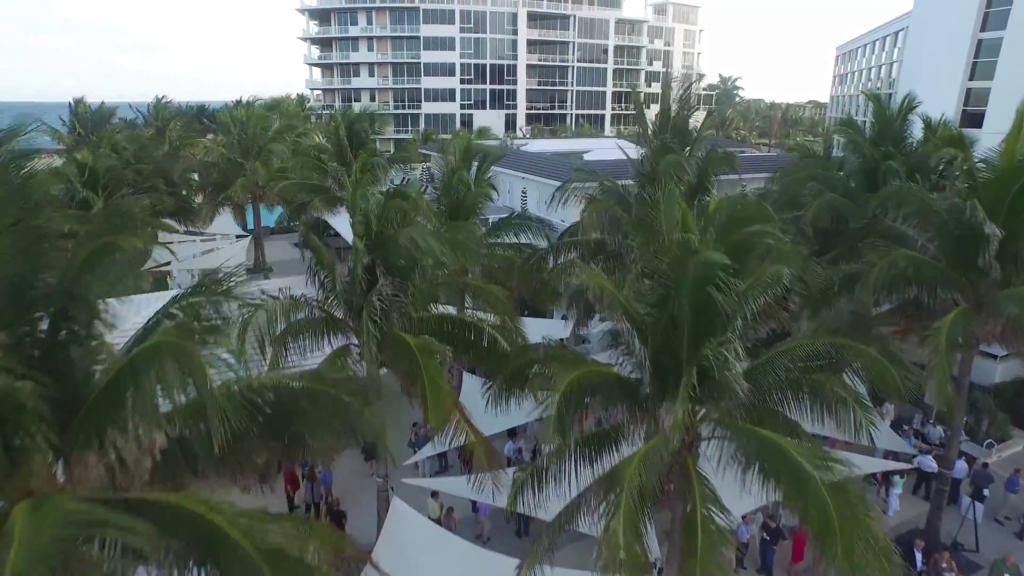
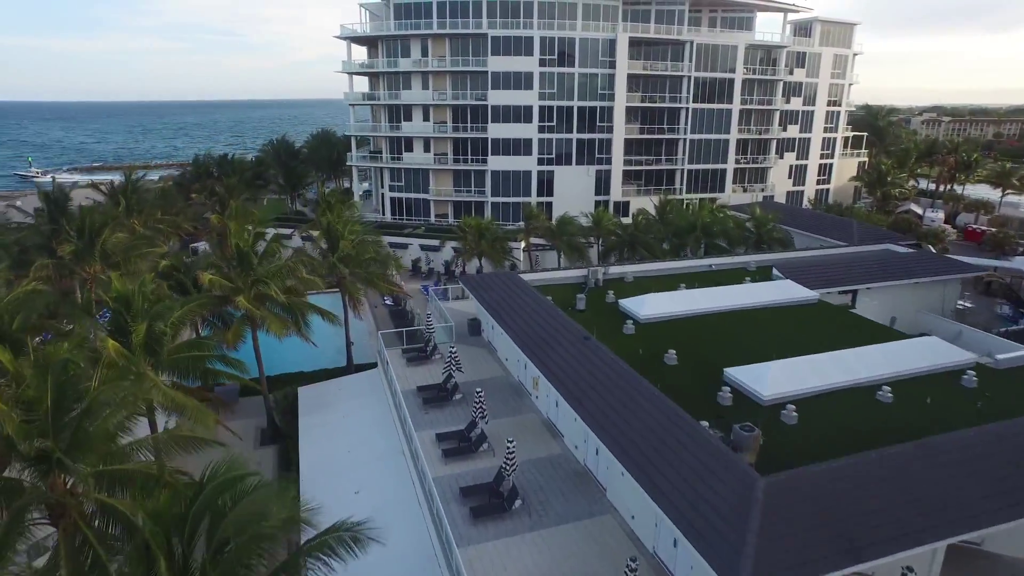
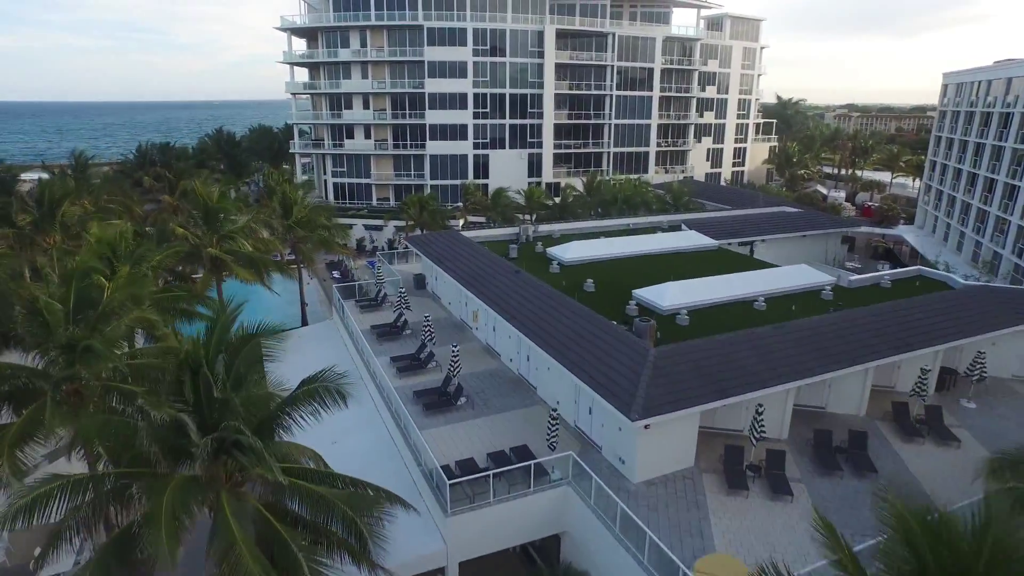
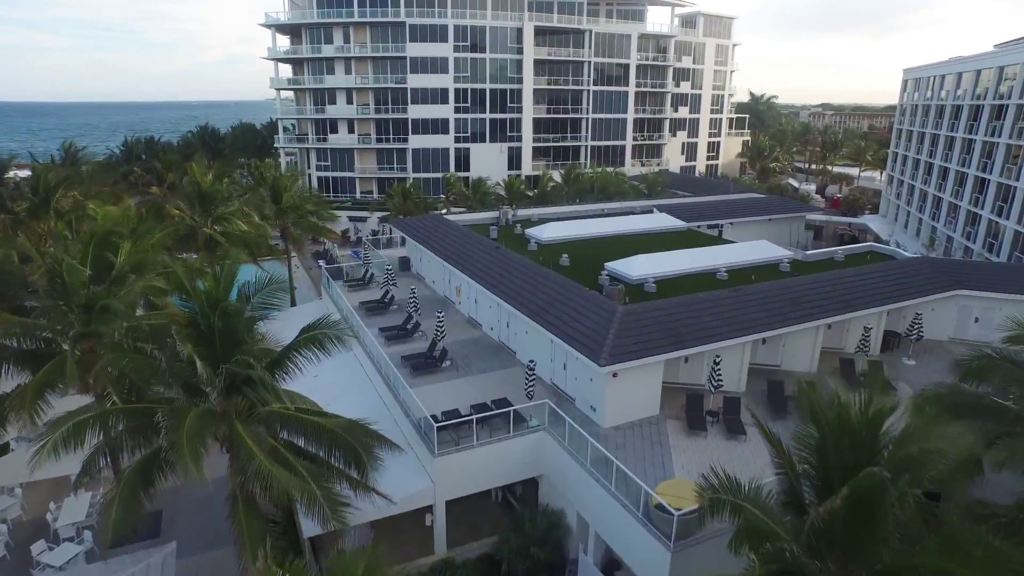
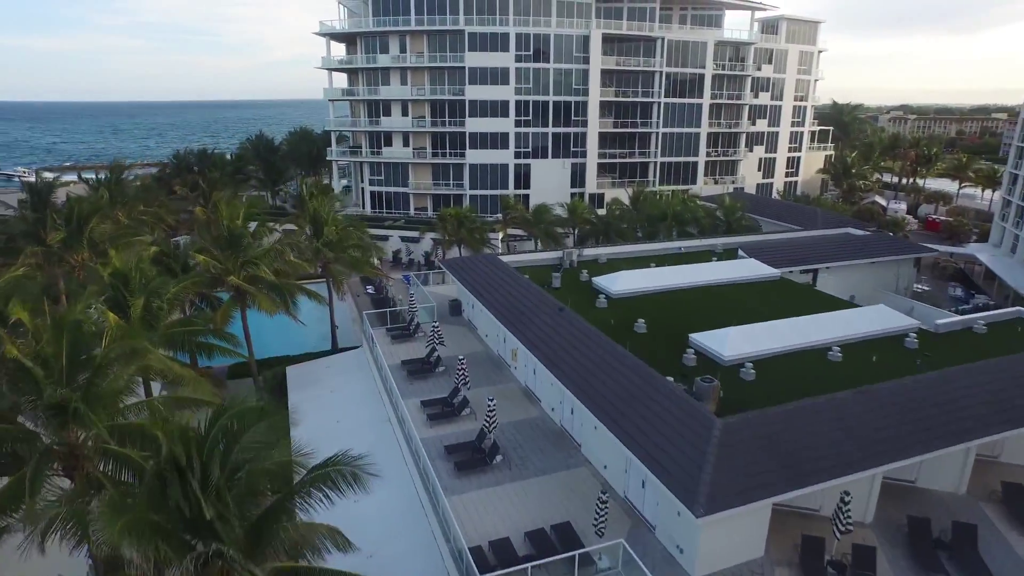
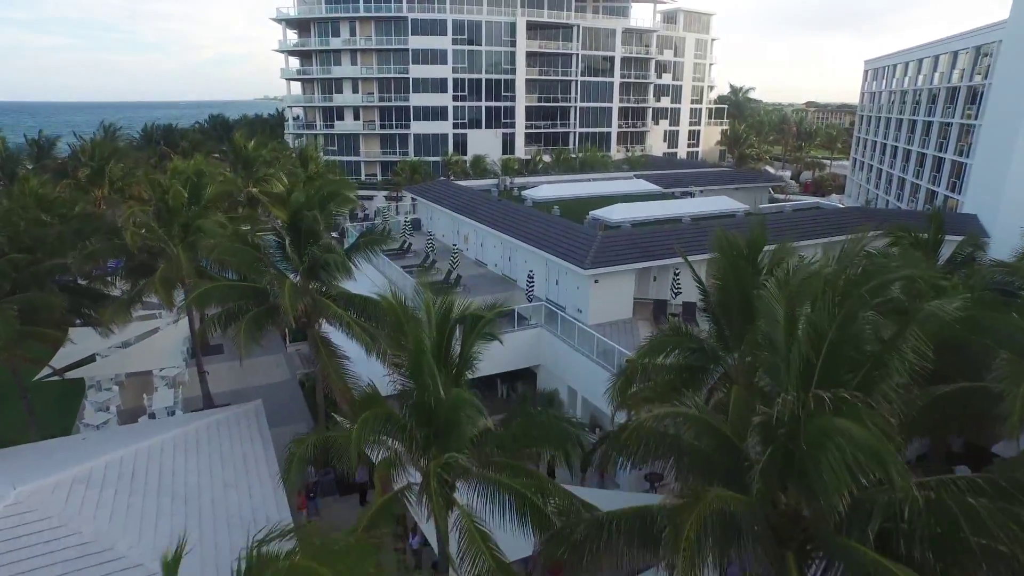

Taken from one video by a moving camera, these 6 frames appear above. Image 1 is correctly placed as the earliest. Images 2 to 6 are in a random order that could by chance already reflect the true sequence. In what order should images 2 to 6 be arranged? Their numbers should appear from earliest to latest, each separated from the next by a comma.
6, 4, 3, 5, 2
